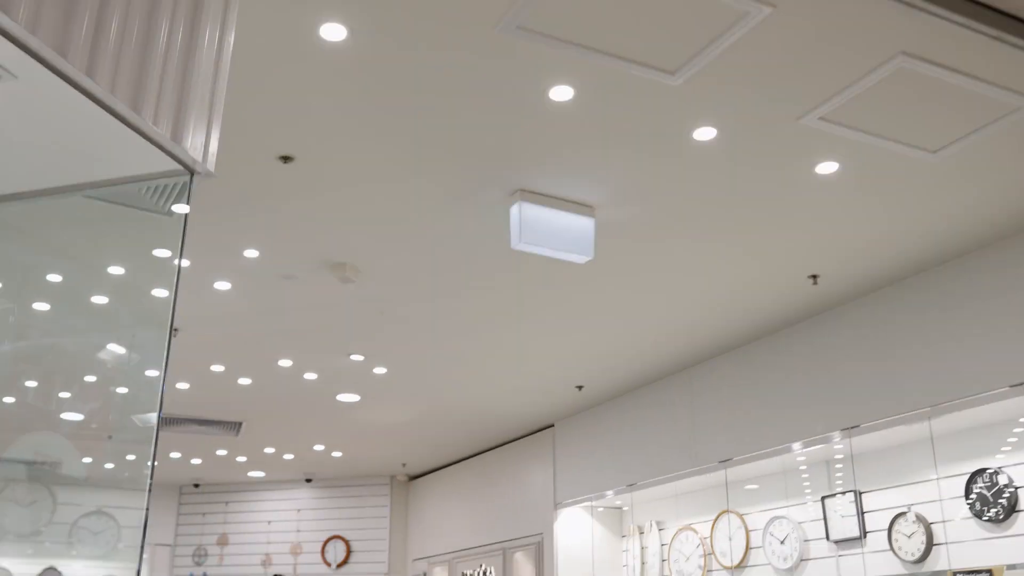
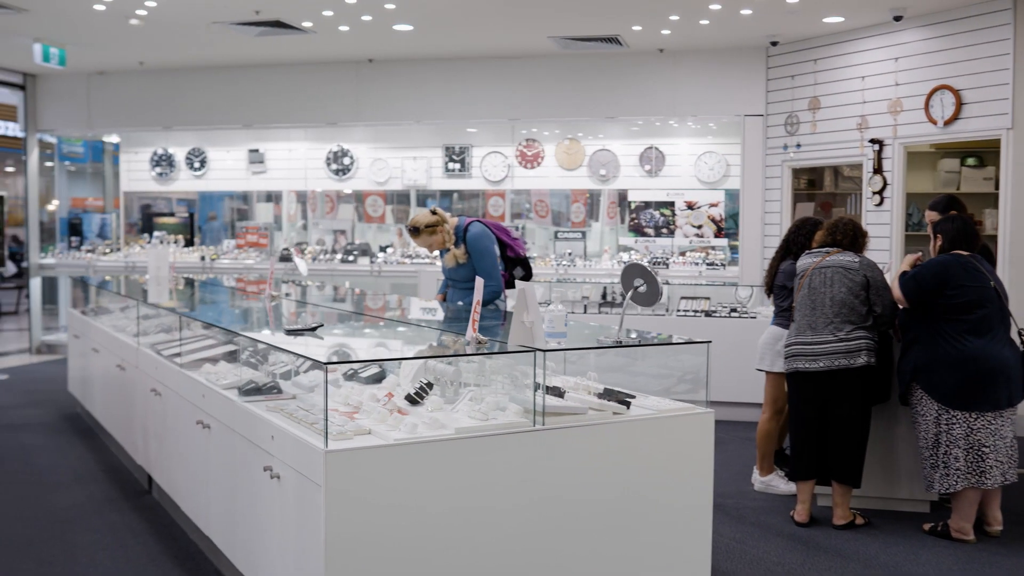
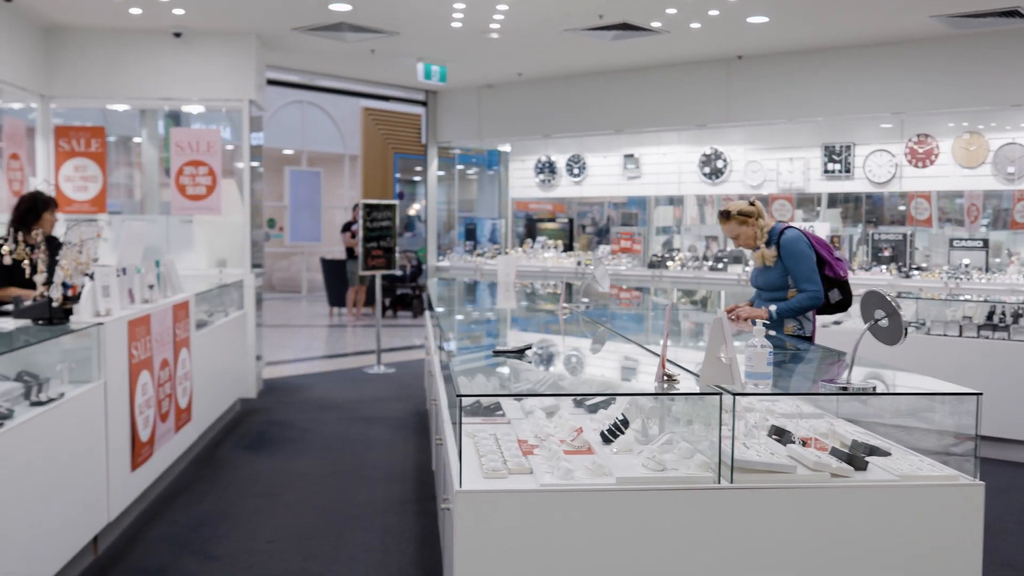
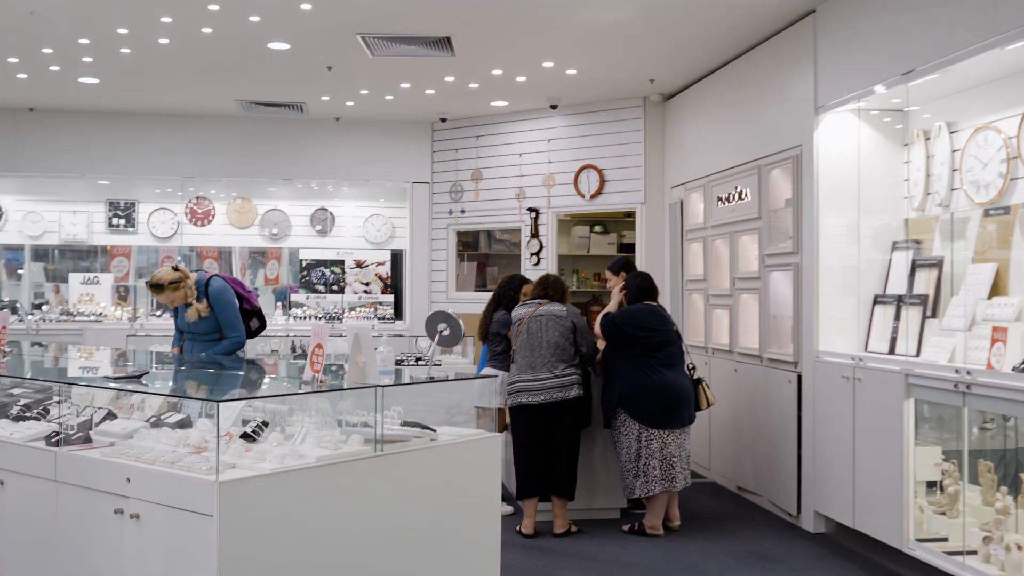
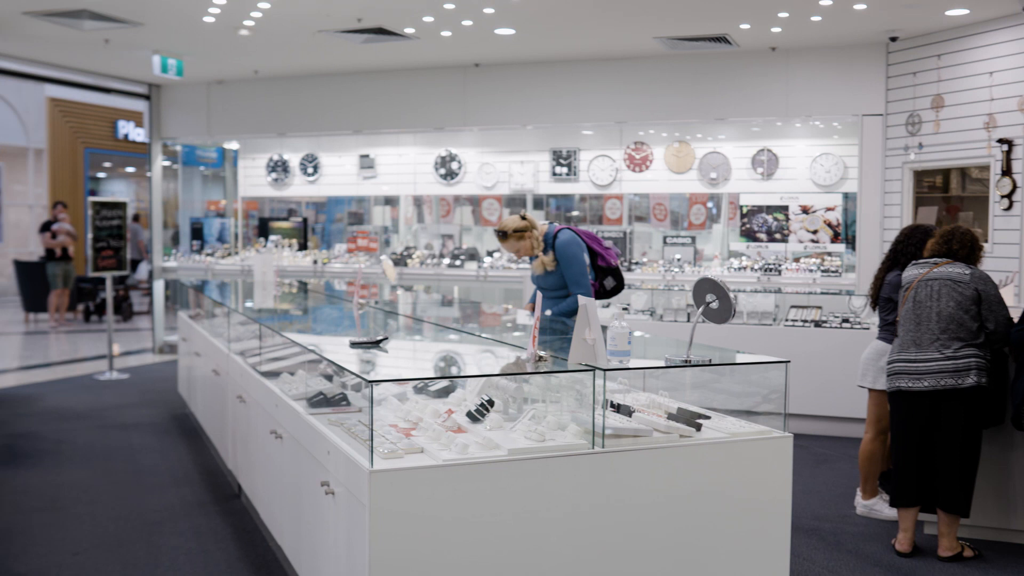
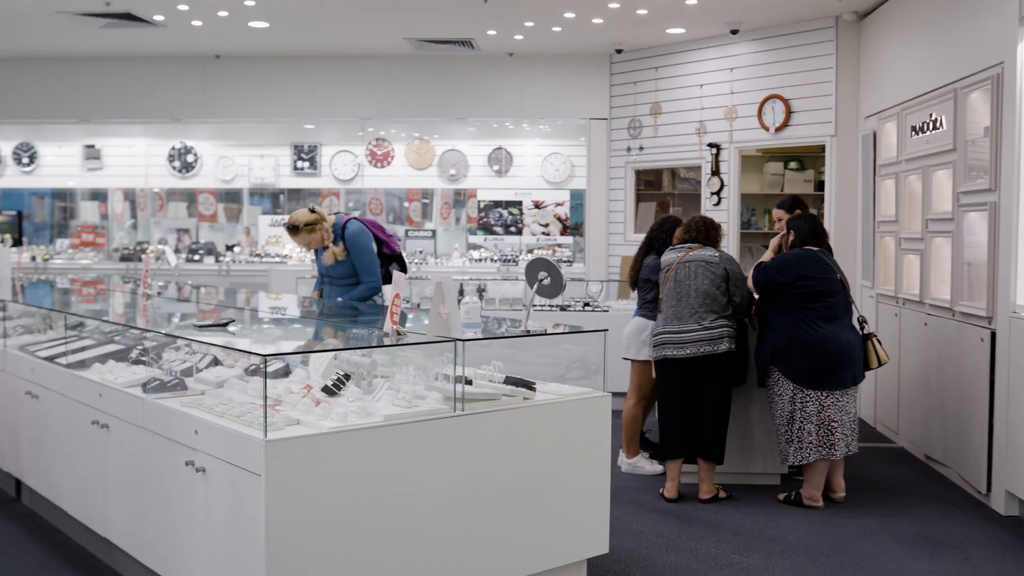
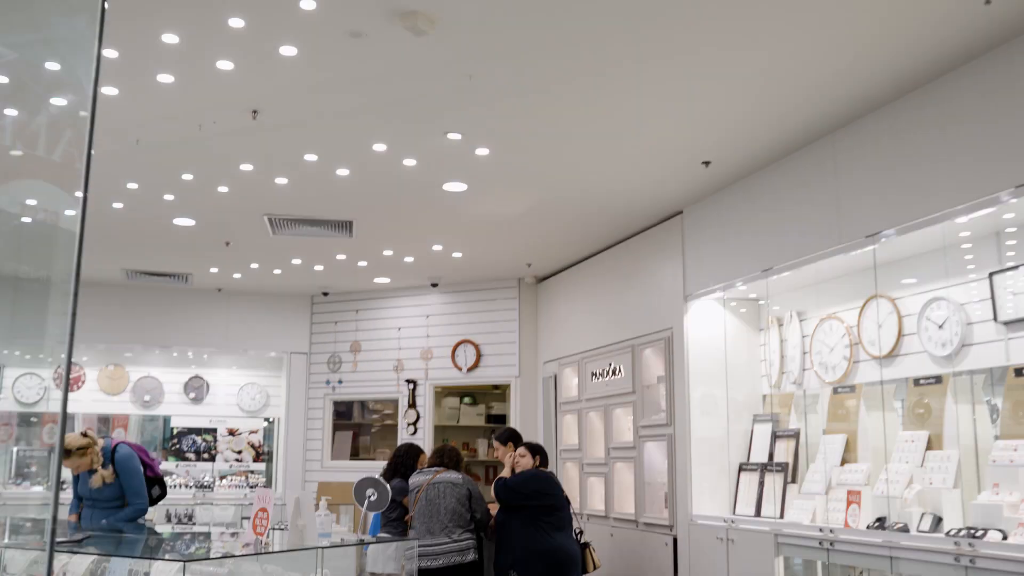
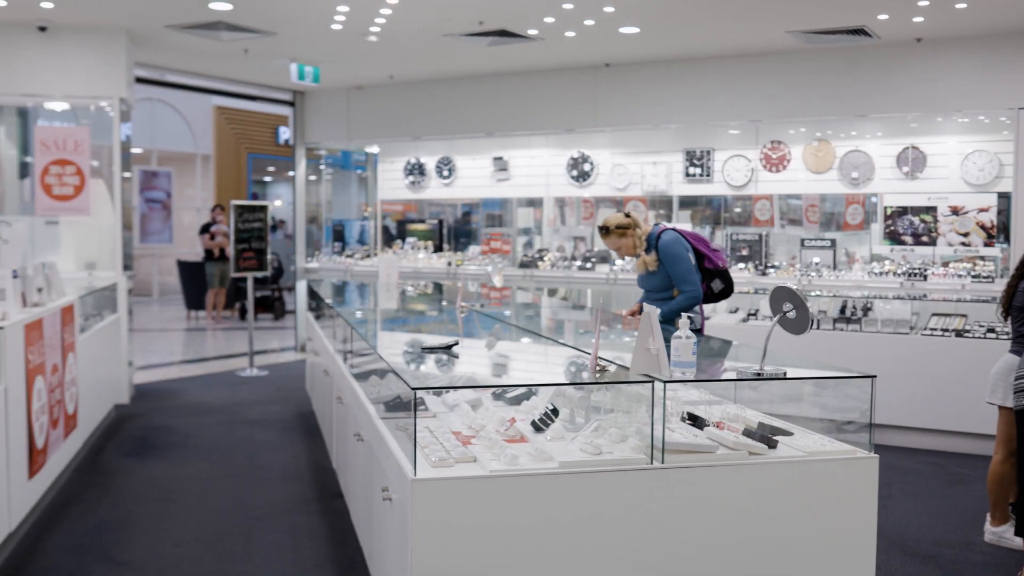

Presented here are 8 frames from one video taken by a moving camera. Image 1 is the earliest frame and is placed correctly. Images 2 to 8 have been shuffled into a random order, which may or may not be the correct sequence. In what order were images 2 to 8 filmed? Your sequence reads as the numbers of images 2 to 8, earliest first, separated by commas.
7, 4, 6, 2, 5, 8, 3
